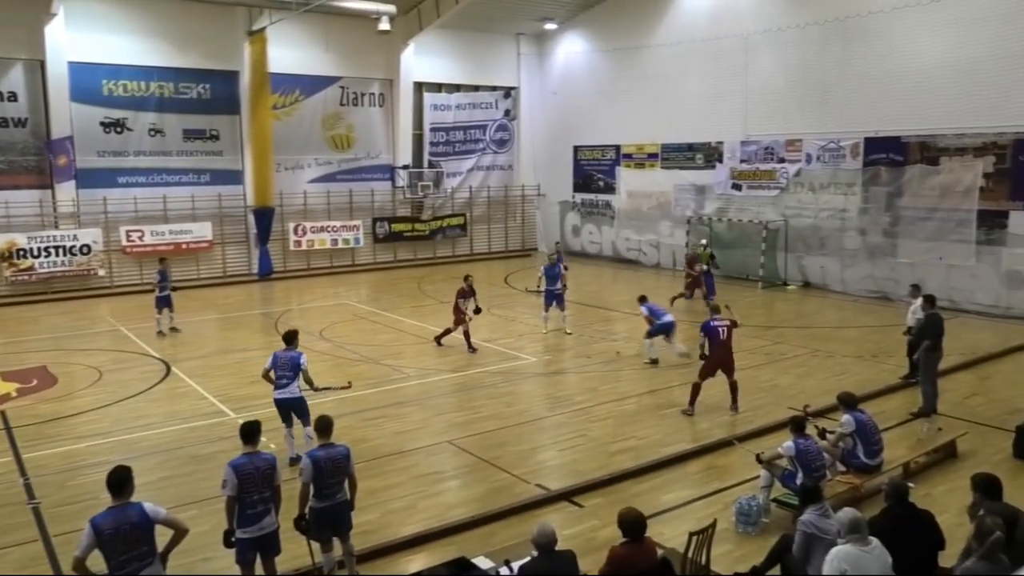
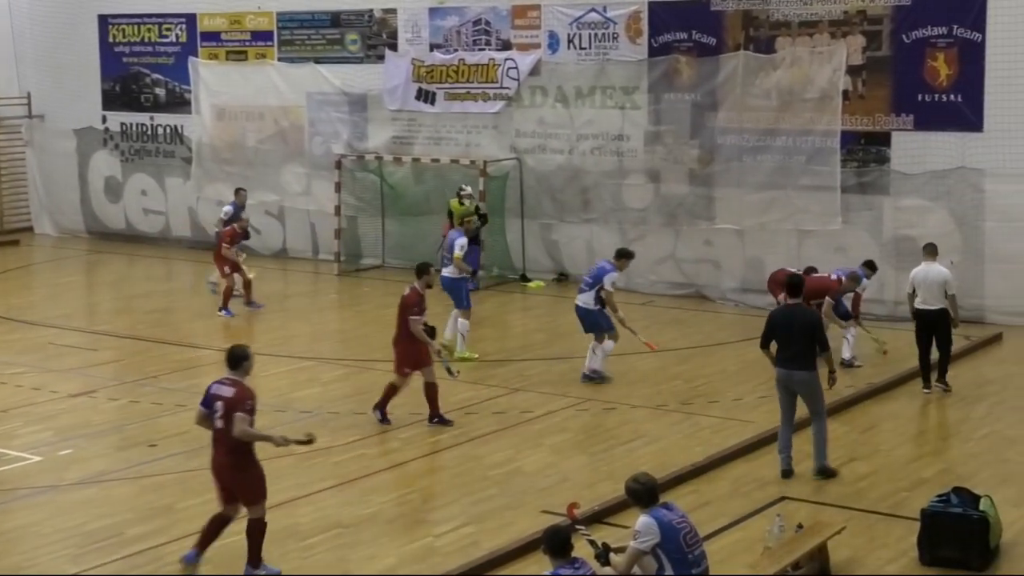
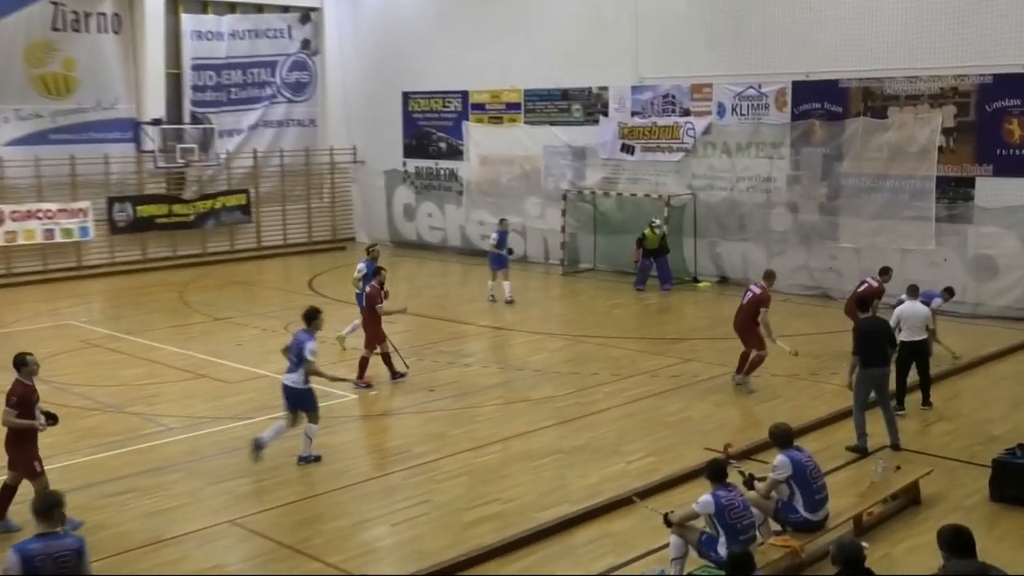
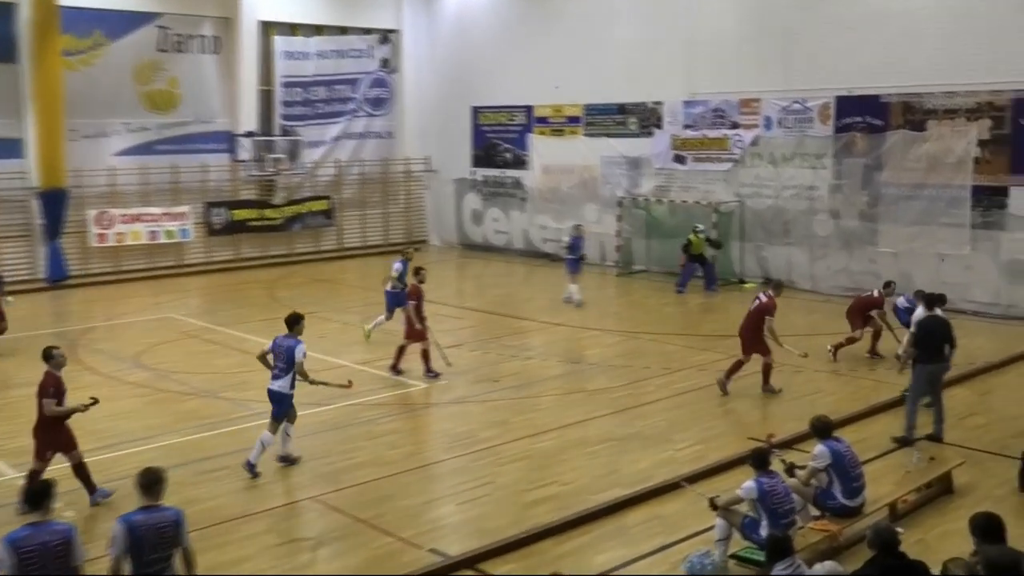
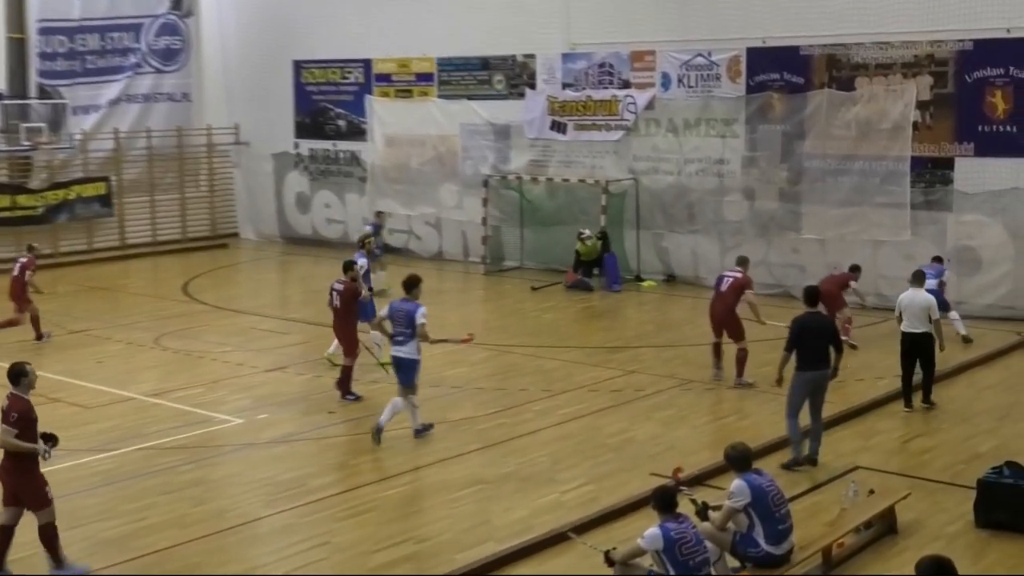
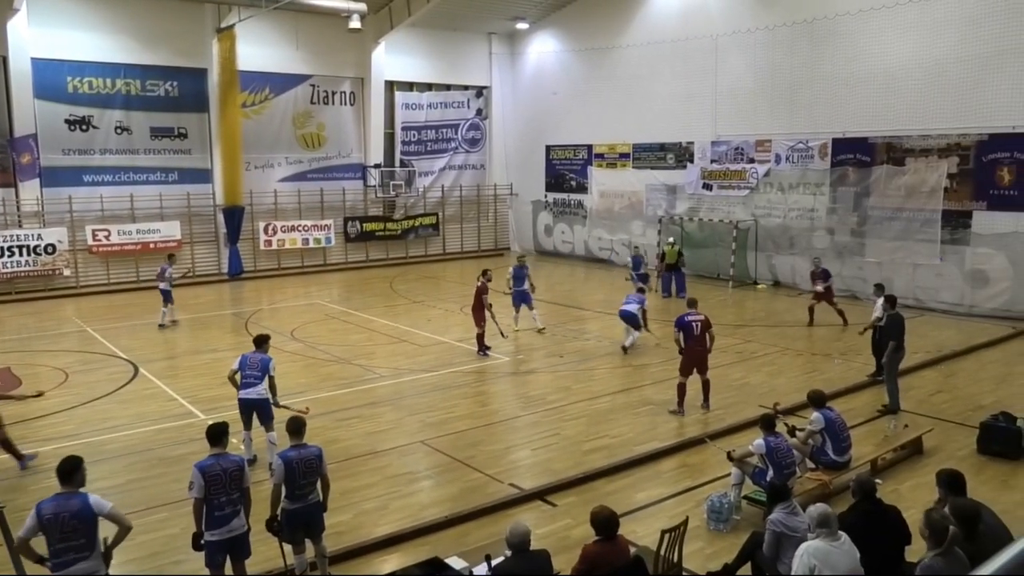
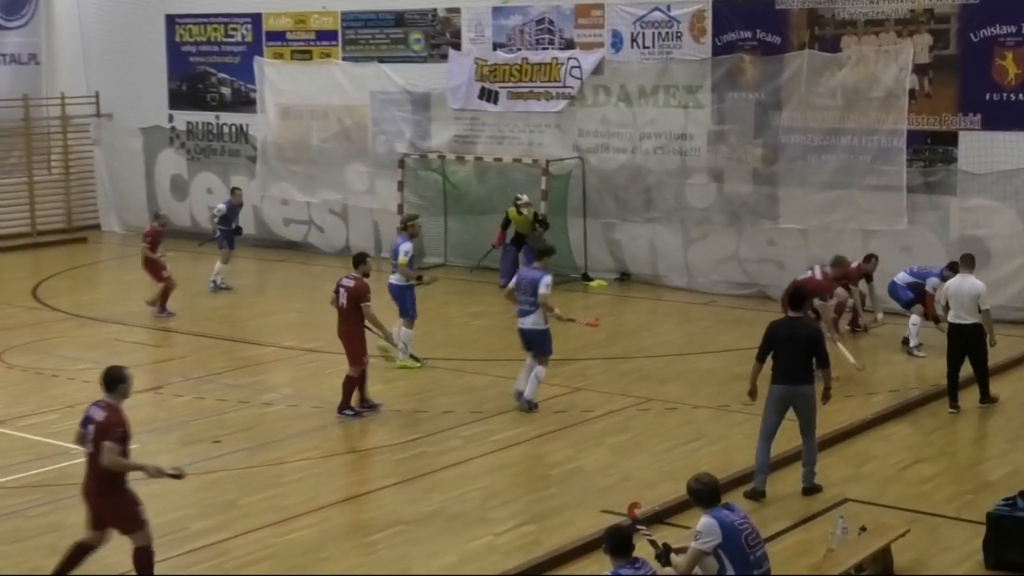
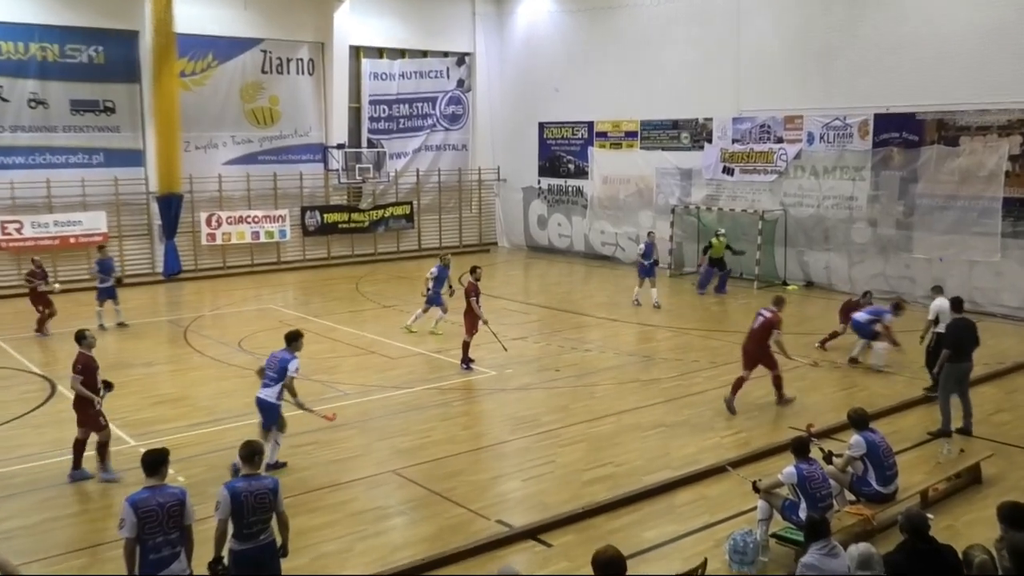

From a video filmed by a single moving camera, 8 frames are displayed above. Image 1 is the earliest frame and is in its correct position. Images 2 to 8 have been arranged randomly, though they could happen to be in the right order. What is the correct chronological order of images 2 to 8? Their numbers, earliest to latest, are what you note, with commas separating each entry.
6, 8, 4, 3, 5, 7, 2
